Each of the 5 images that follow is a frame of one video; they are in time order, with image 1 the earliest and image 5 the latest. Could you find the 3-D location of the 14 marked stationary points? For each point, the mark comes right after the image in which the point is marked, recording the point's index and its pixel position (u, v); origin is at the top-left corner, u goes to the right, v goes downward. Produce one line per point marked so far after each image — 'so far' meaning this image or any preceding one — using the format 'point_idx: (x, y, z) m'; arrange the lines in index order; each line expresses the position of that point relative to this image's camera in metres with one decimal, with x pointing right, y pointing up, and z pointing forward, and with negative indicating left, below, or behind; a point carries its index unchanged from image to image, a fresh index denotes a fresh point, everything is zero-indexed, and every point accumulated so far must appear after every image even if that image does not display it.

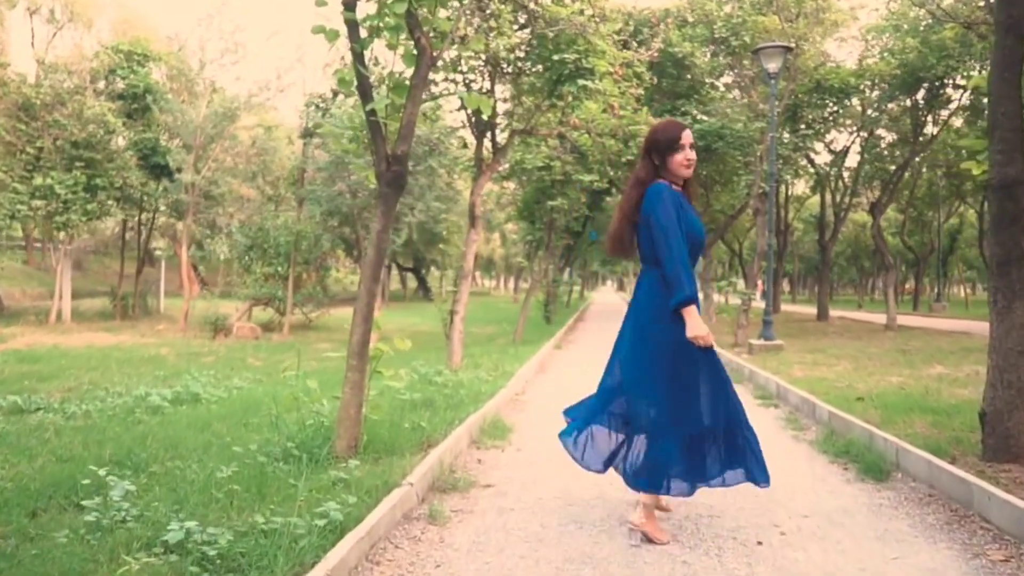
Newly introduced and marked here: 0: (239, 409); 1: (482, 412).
0: (-2.6, -1.2, +9.2) m
1: (-0.3, -1.1, +8.2) m
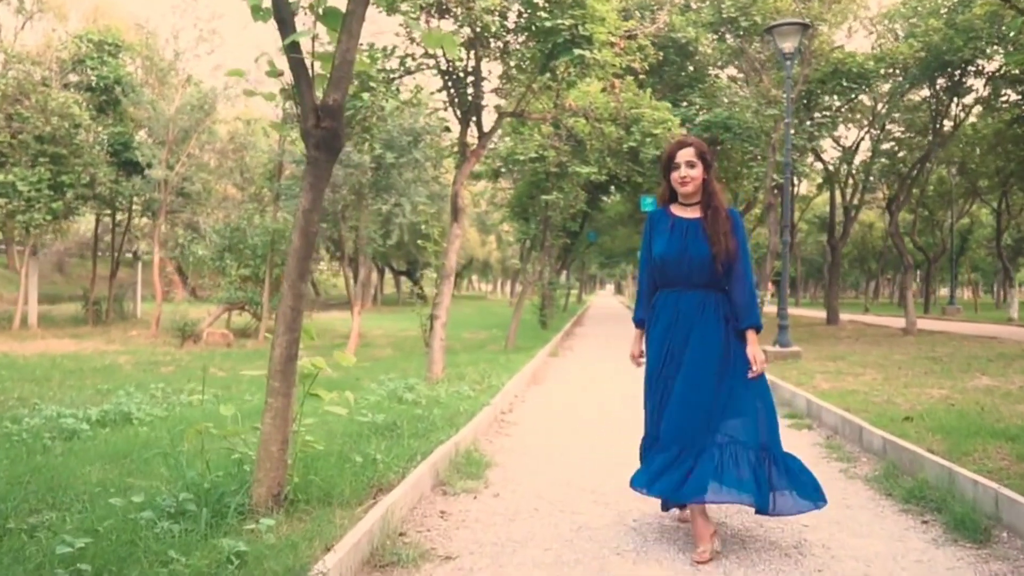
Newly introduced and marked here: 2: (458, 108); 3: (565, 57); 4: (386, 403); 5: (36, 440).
0: (-2.8, -1.2, +7.7) m
1: (-0.4, -1.1, +6.6) m
2: (-0.7, +2.4, +12.9) m
3: (+0.6, +2.8, +11.5) m
4: (-1.1, -1.0, +8.6) m
5: (-3.9, -1.2, +7.8) m
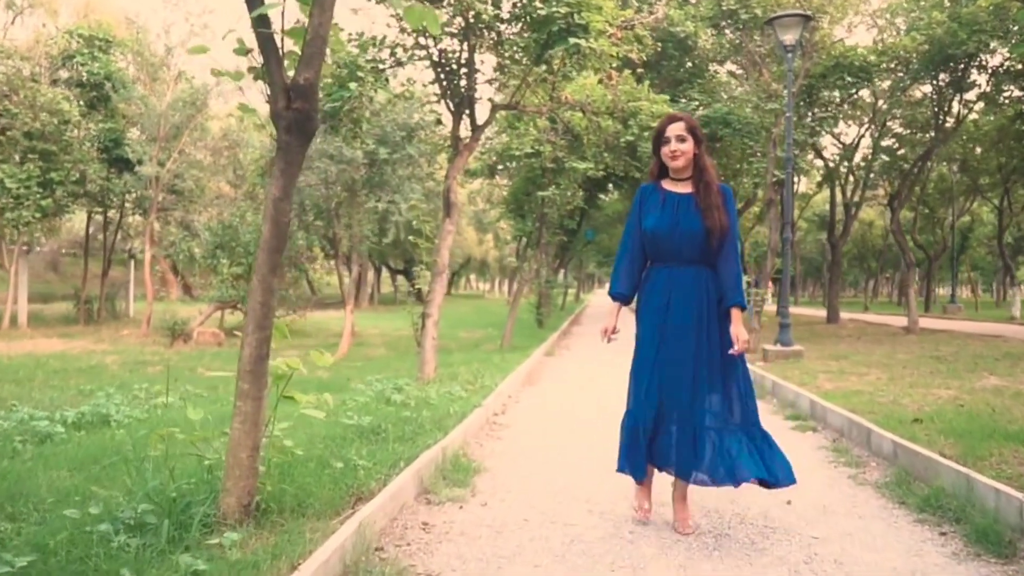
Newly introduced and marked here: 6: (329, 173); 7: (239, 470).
0: (-2.8, -1.1, +7.3) m
1: (-0.5, -1.0, +6.3) m
2: (-0.8, +2.5, +12.5) m
3: (+0.6, +2.8, +11.2) m
4: (-1.2, -1.0, +8.2) m
5: (-3.9, -1.2, +7.5) m
6: (-3.5, +2.2, +18.6) m
7: (-1.3, -0.8, +4.5) m
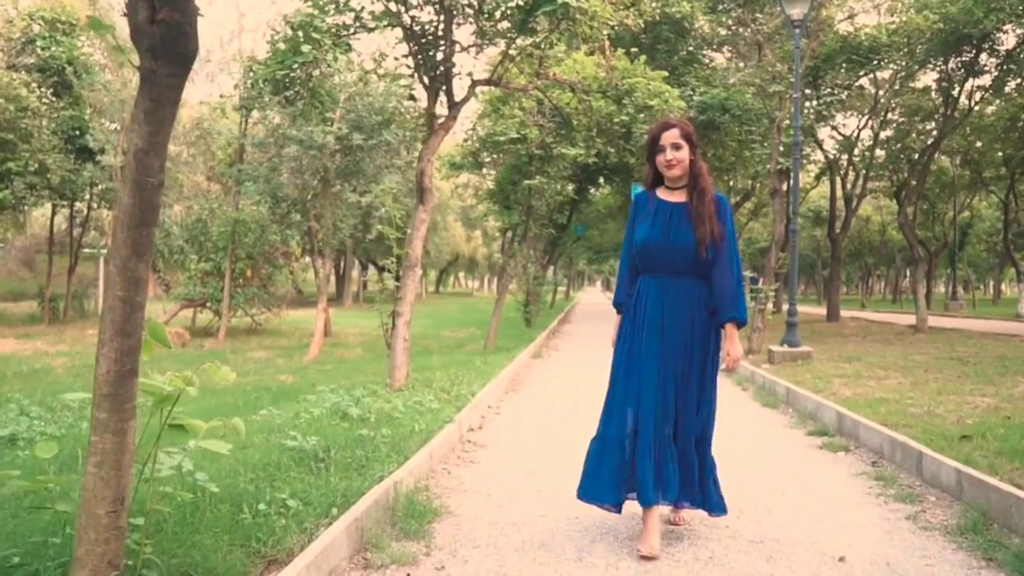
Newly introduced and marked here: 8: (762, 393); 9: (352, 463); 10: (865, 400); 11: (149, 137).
0: (-3.0, -1.1, +6.1) m
1: (-0.6, -1.0, +5.0) m
2: (-1.0, +2.5, +11.3) m
3: (+0.4, +2.8, +9.9) m
4: (-1.4, -1.0, +7.0) m
5: (-4.1, -1.2, +6.2) m
6: (-3.8, +2.3, +17.3) m
7: (-1.4, -0.8, +3.2) m
8: (+2.8, -1.2, +10.6) m
9: (-0.9, -1.0, +5.5) m
10: (+3.5, -1.1, +9.5) m
11: (-1.2, +0.5, +3.1) m
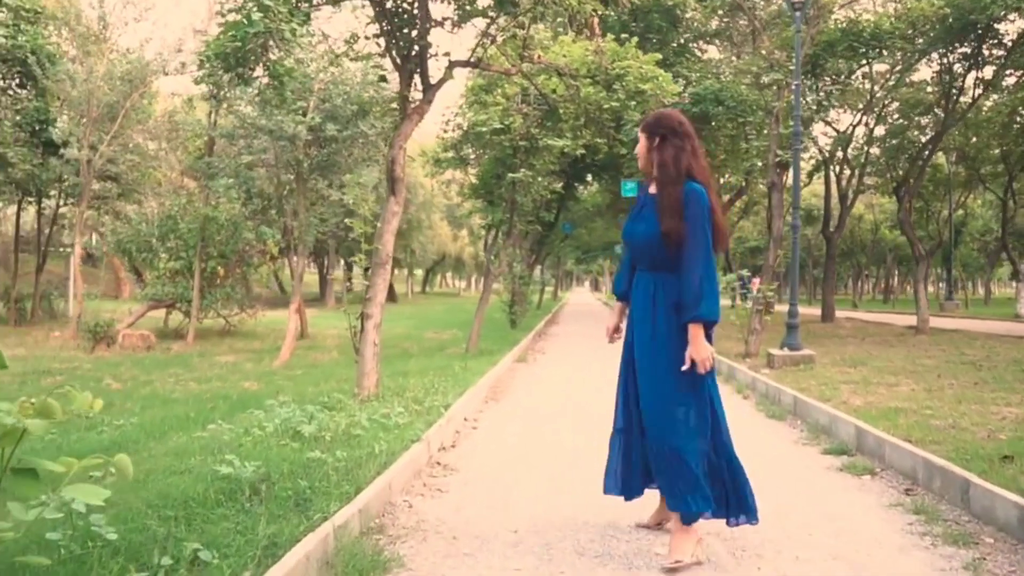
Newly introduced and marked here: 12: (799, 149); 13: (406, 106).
0: (-3.1, -1.1, +5.1) m
1: (-0.7, -1.0, +4.1) m
2: (-1.2, +2.5, +10.3) m
3: (+0.2, +2.9, +9.1) m
4: (-1.5, -1.0, +6.1) m
5: (-4.2, -1.2, +5.2) m
6: (-4.1, +2.3, +16.3) m
7: (-1.5, -0.8, +2.3) m
8: (+2.6, -1.2, +9.8) m
9: (-1.1, -1.0, +4.6) m
10: (+3.3, -1.1, +8.6) m
11: (-1.3, +0.5, +2.1) m
12: (+4.4, +2.1, +14.7) m
13: (-1.1, +1.9, +10.2) m
